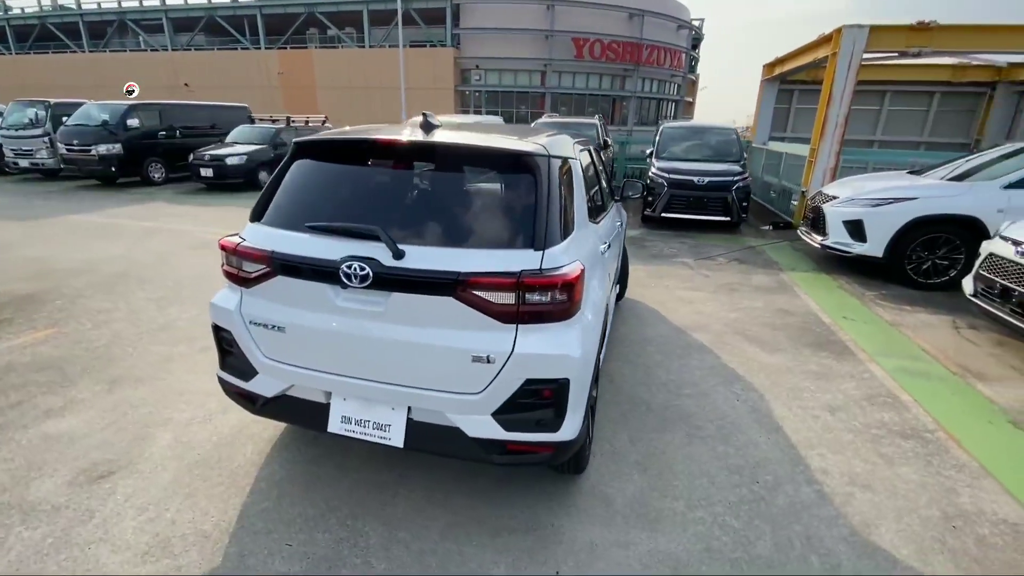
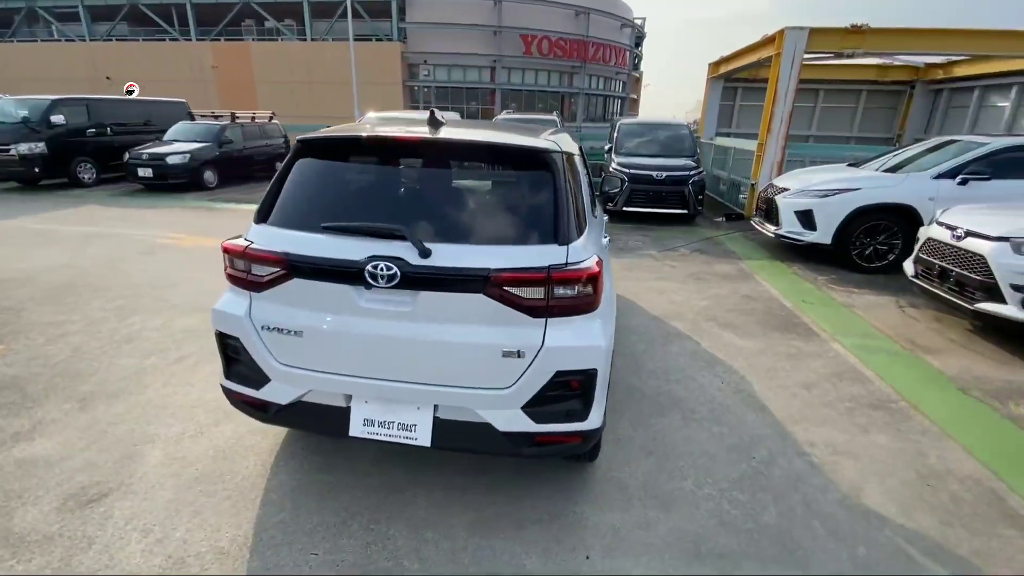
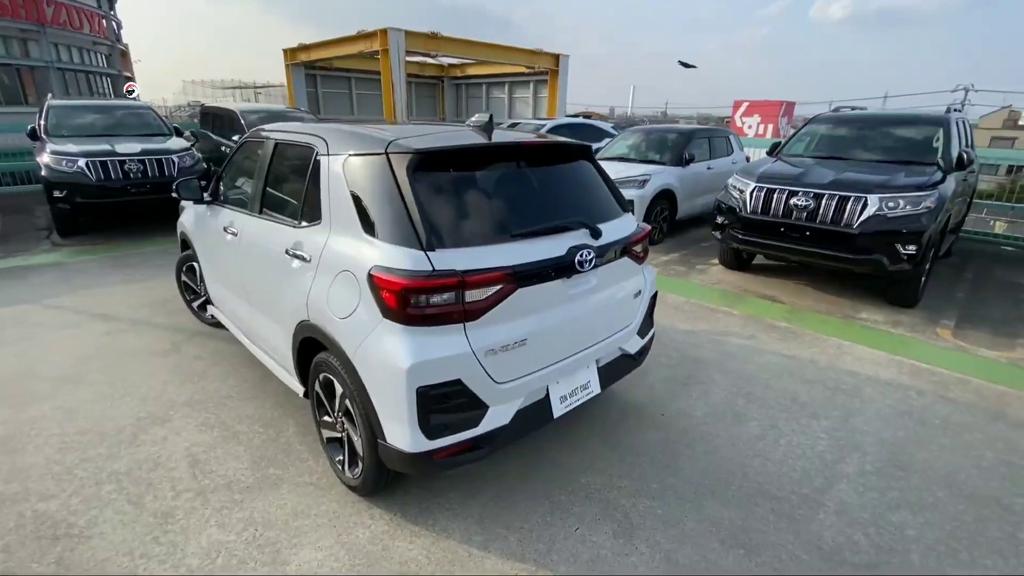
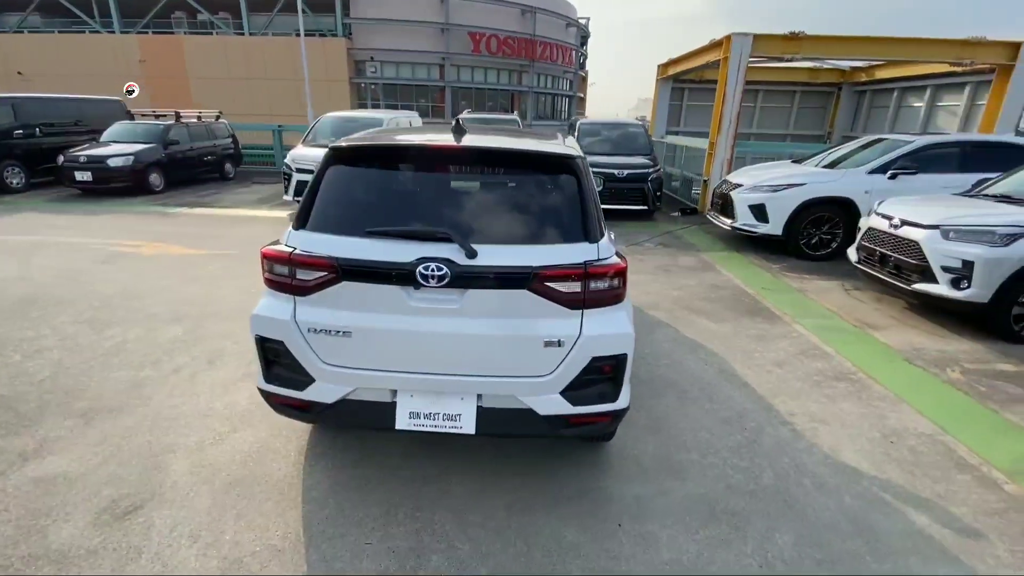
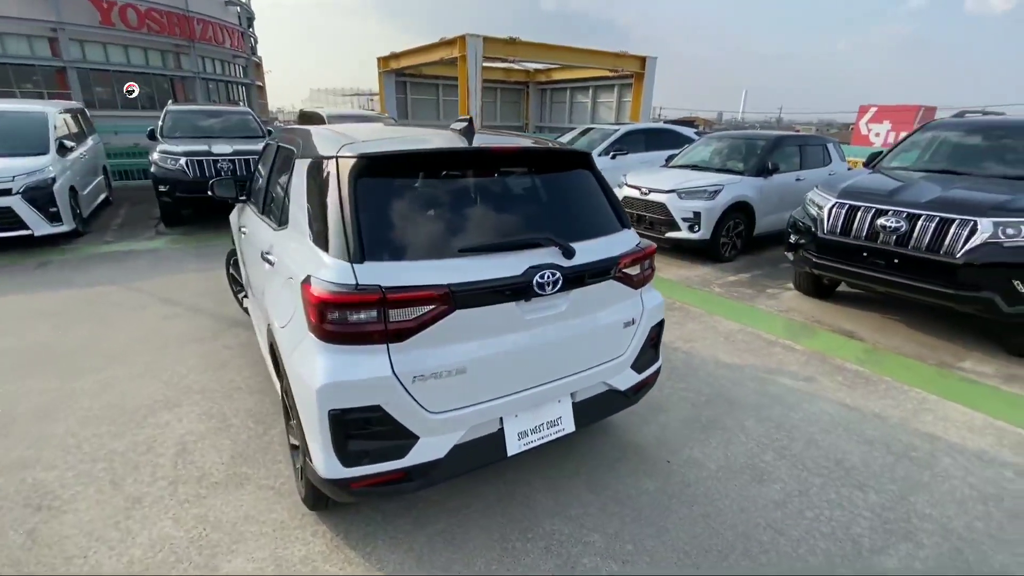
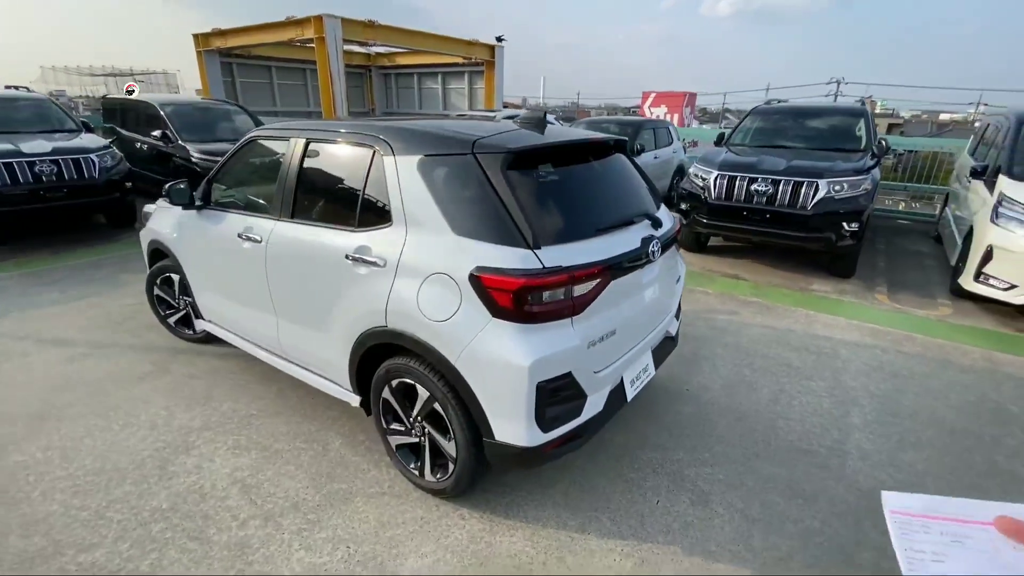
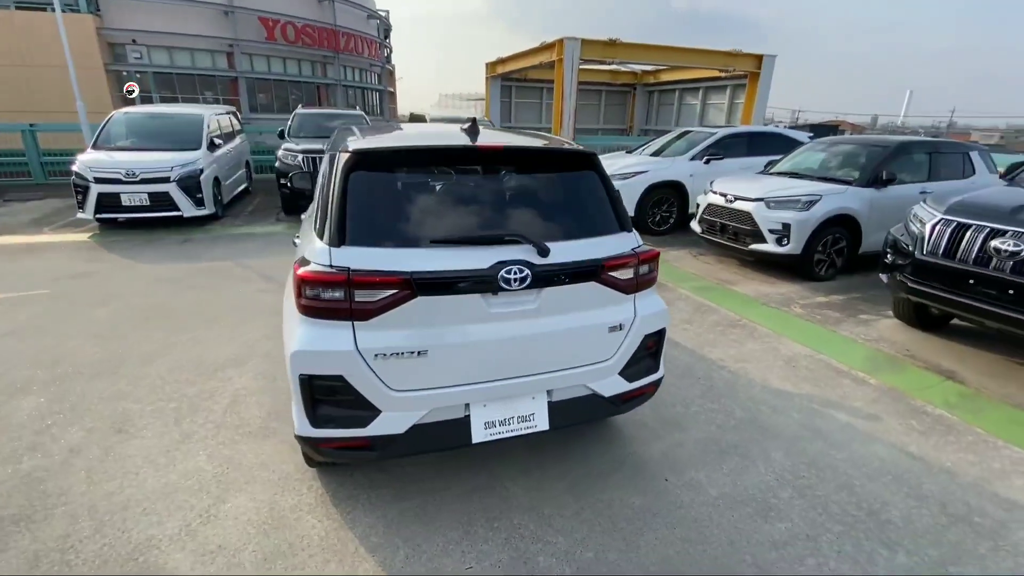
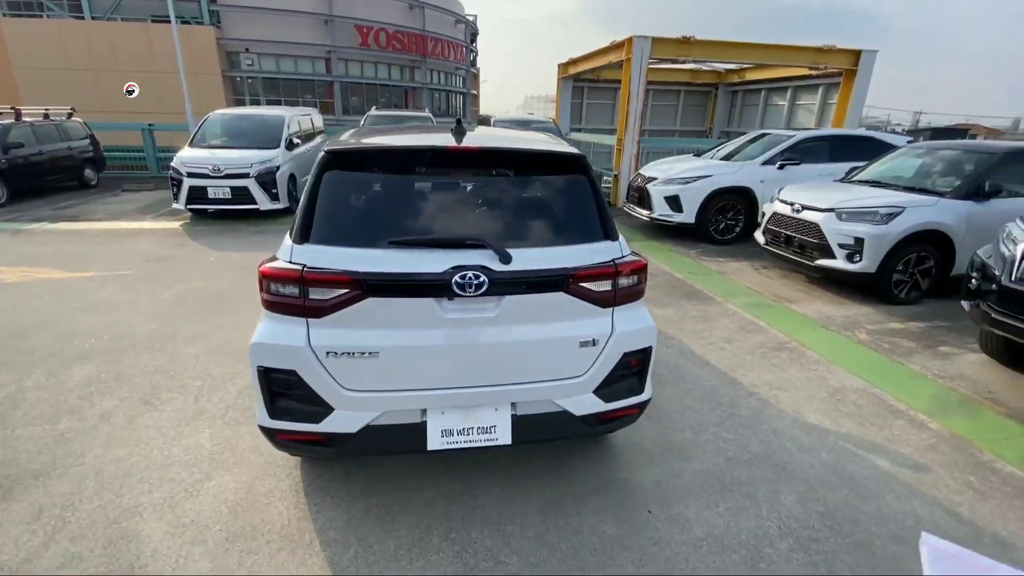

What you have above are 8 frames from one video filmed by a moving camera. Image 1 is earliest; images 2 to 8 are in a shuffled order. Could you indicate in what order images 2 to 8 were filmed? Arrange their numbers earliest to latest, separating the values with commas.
2, 4, 8, 7, 5, 3, 6
